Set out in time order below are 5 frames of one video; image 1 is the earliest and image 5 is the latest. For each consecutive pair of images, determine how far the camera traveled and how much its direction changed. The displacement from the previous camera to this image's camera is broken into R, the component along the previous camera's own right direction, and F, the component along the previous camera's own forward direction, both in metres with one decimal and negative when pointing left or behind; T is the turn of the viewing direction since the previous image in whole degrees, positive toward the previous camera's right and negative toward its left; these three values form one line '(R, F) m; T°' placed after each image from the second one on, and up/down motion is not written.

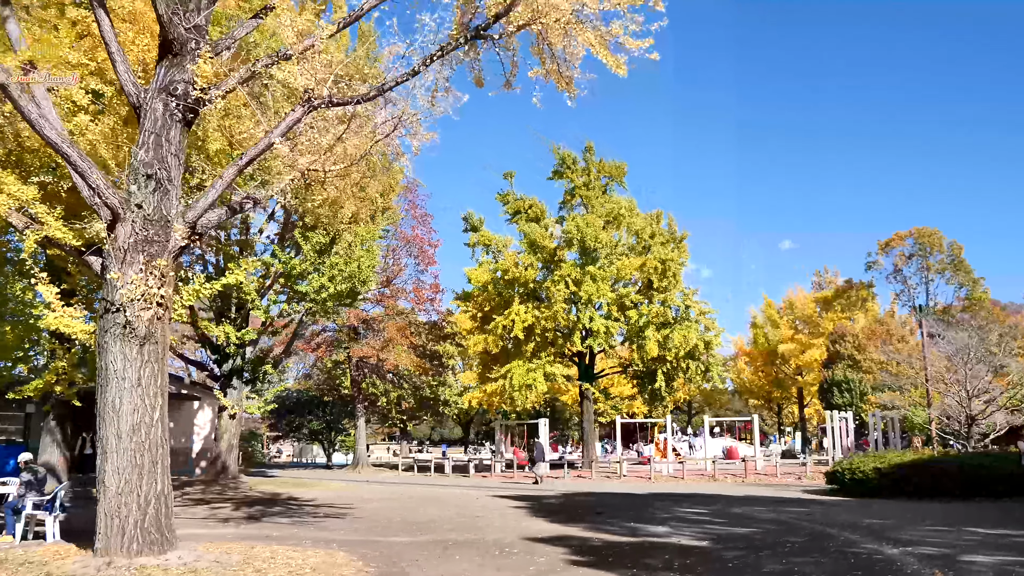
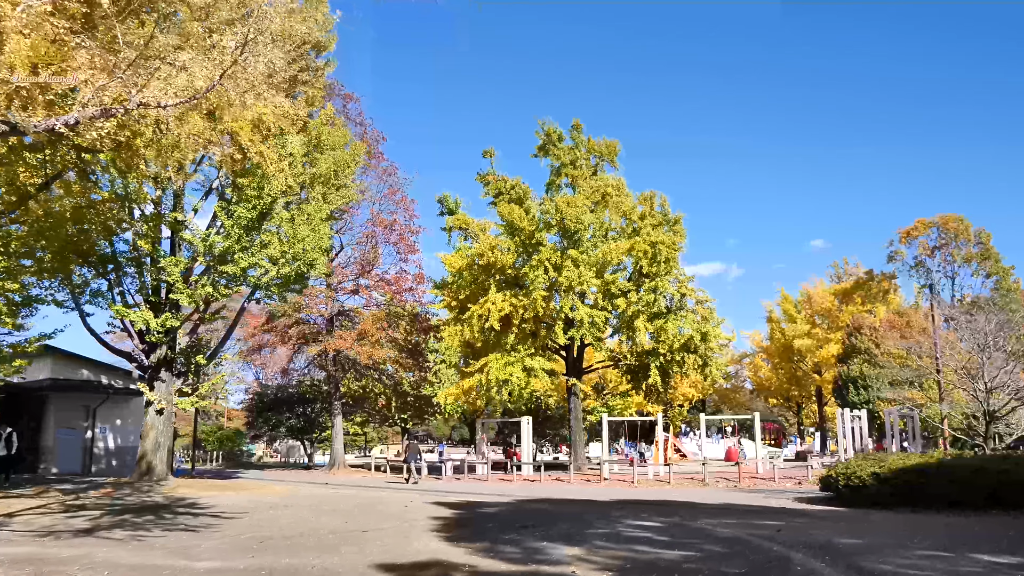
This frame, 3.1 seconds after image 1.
(+1.8, +2.2) m; -2°
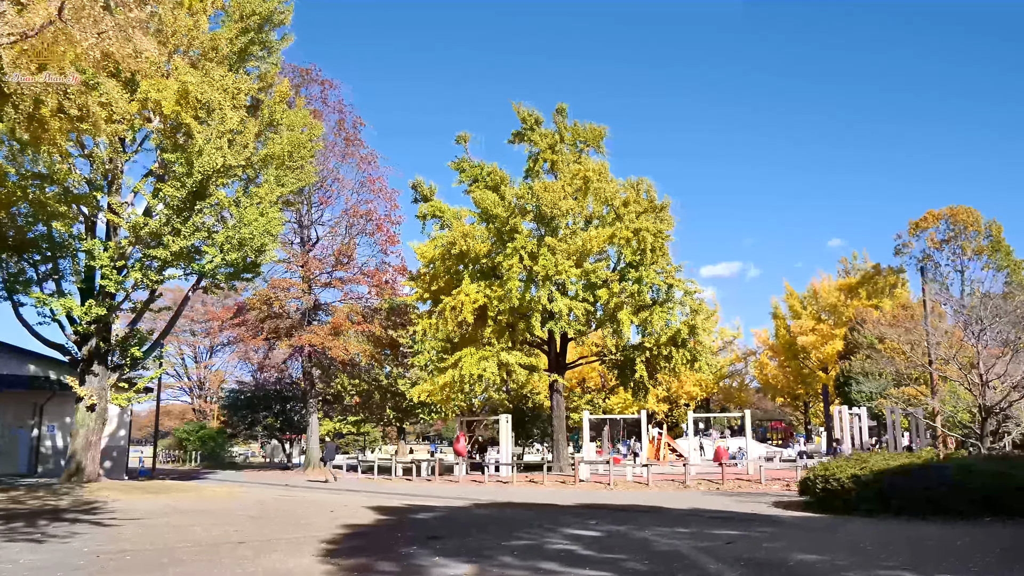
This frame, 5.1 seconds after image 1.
(+1.3, +1.4) m; -1°
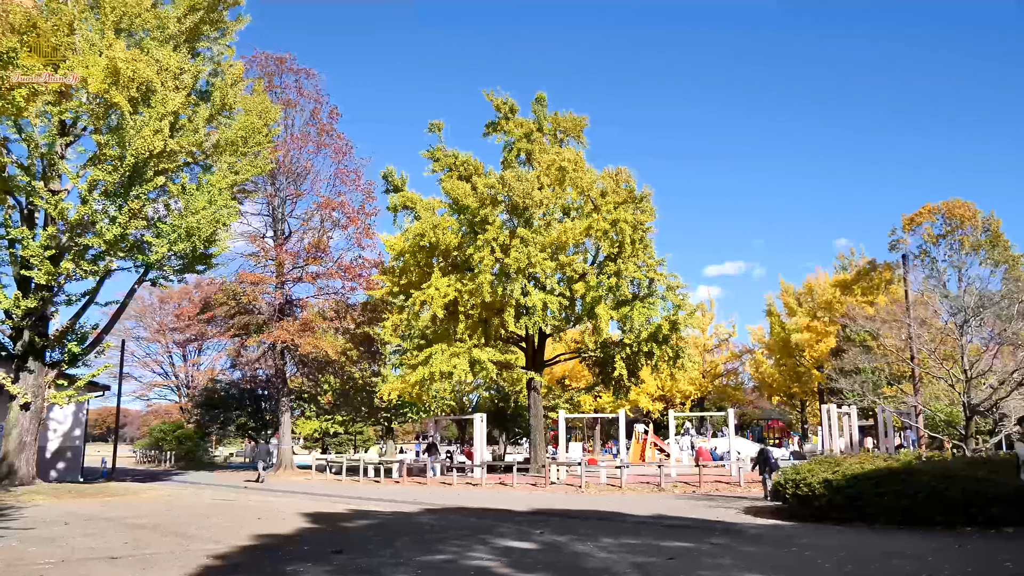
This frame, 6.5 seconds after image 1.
(+1.0, +1.0) m; 0°
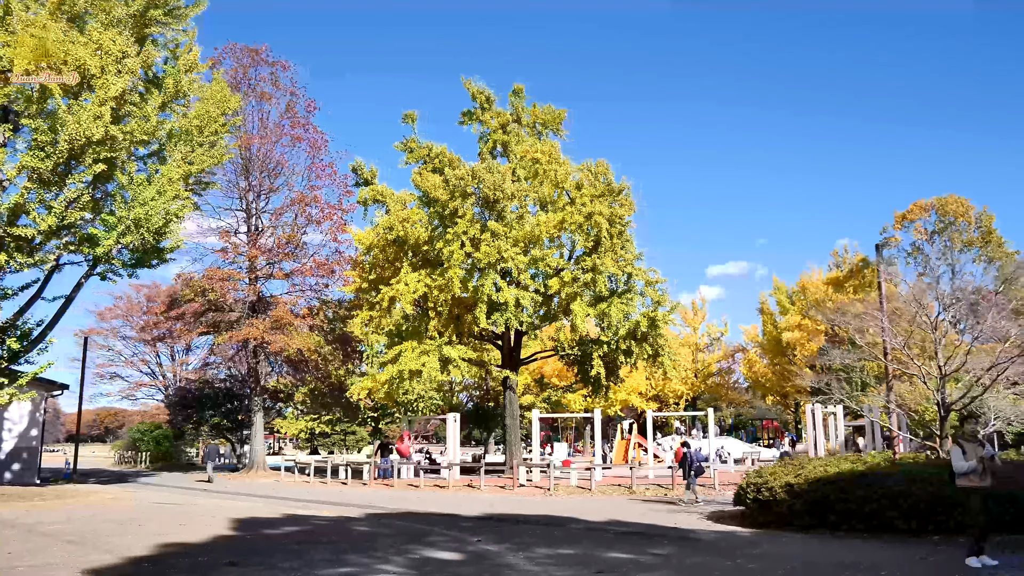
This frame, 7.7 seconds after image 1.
(+0.9, +0.8) m; 0°
